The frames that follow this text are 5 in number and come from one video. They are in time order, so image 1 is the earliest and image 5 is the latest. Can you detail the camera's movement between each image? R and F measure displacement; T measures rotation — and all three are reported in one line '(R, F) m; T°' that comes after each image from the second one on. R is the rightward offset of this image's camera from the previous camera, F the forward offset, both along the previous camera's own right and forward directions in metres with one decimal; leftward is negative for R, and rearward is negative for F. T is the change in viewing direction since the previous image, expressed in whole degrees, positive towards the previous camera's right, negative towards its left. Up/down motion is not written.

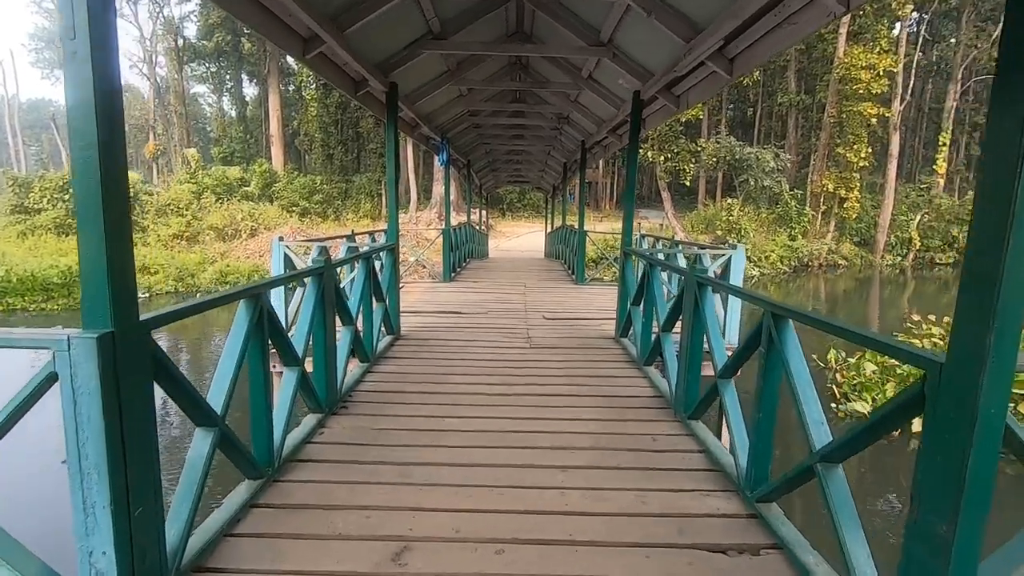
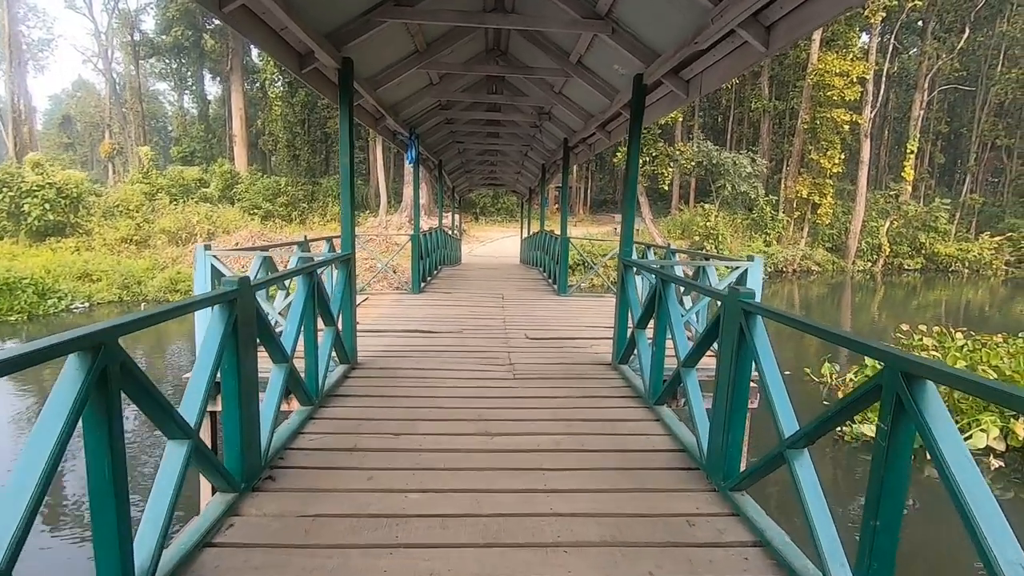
(0.0, +0.7) m; +3°
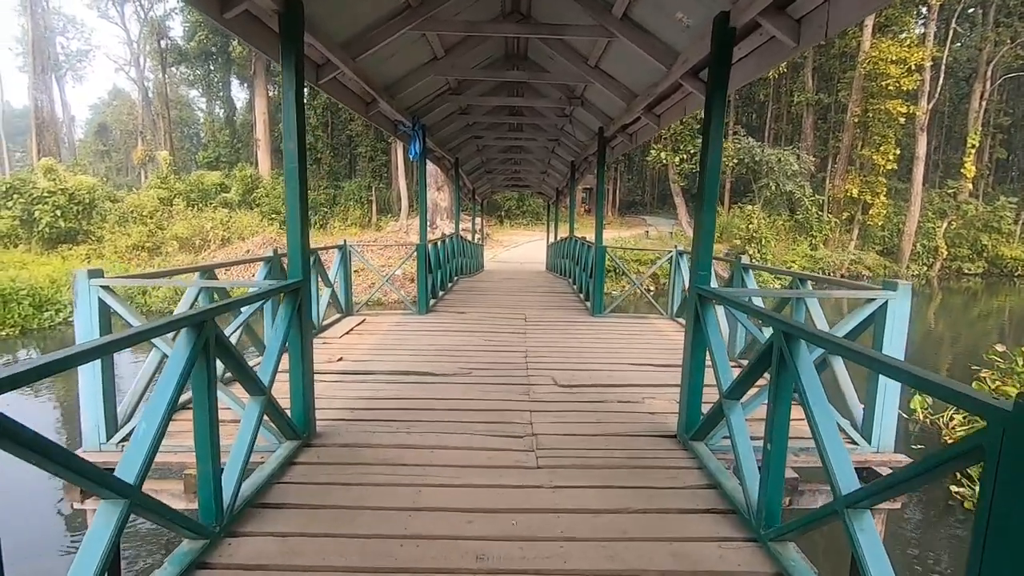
(0.0, +1.2) m; -3°
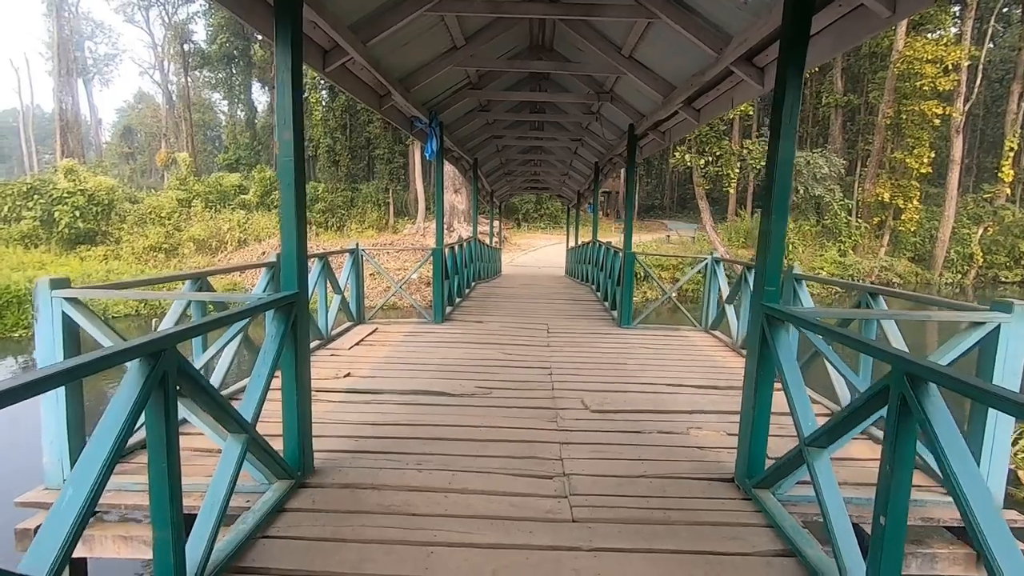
(-0.1, +0.4) m; -2°
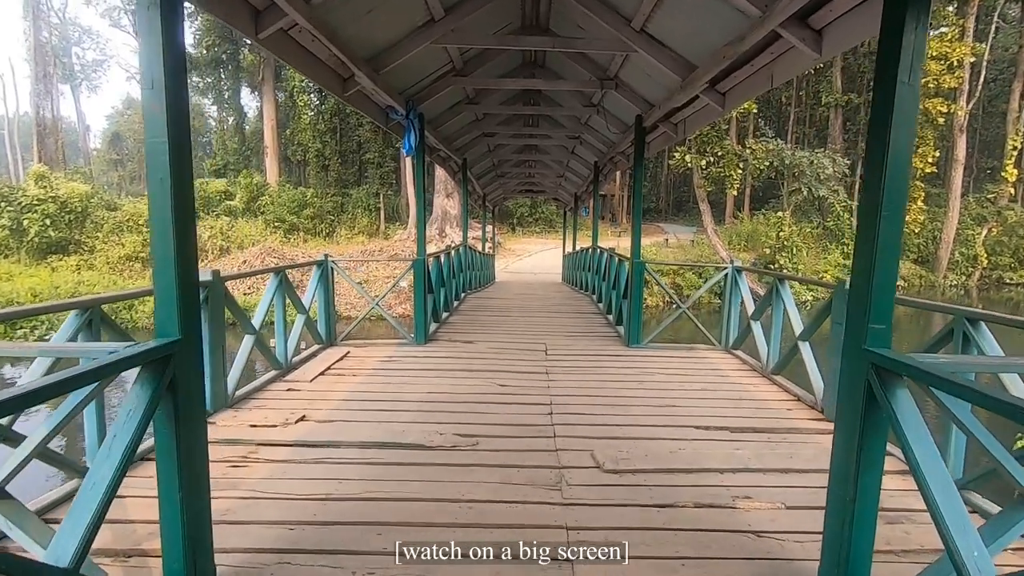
(0.0, +0.7) m; +1°
